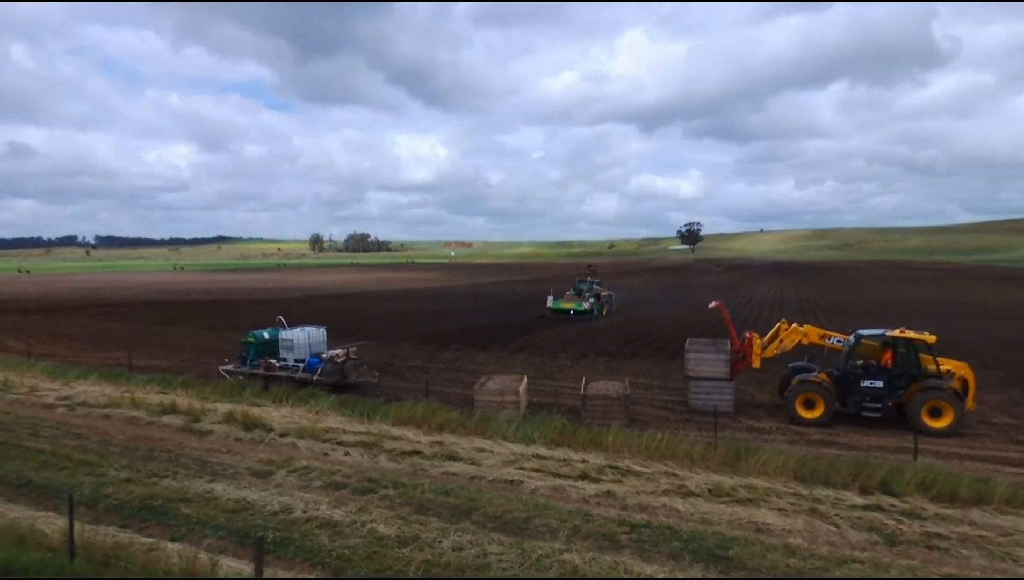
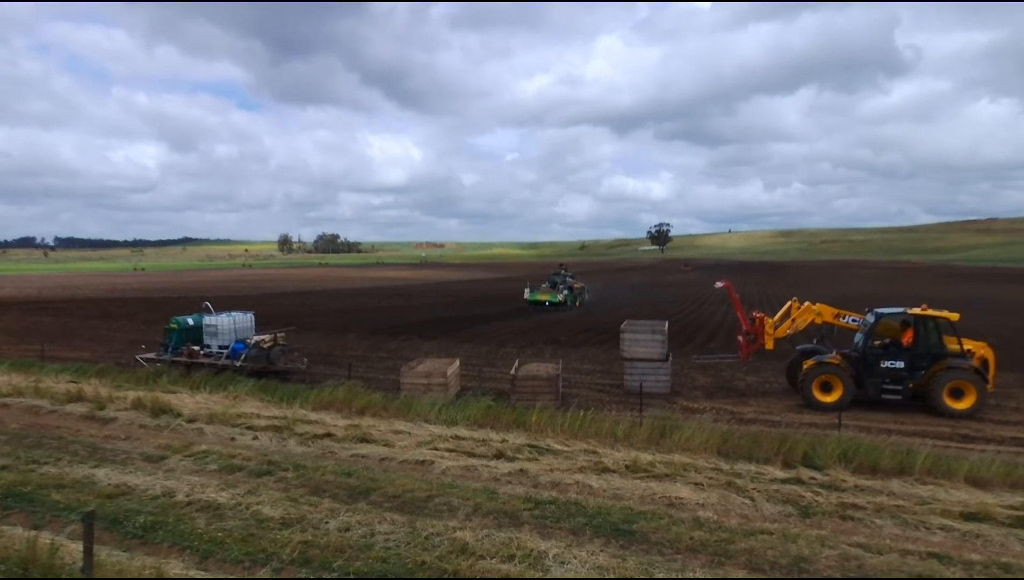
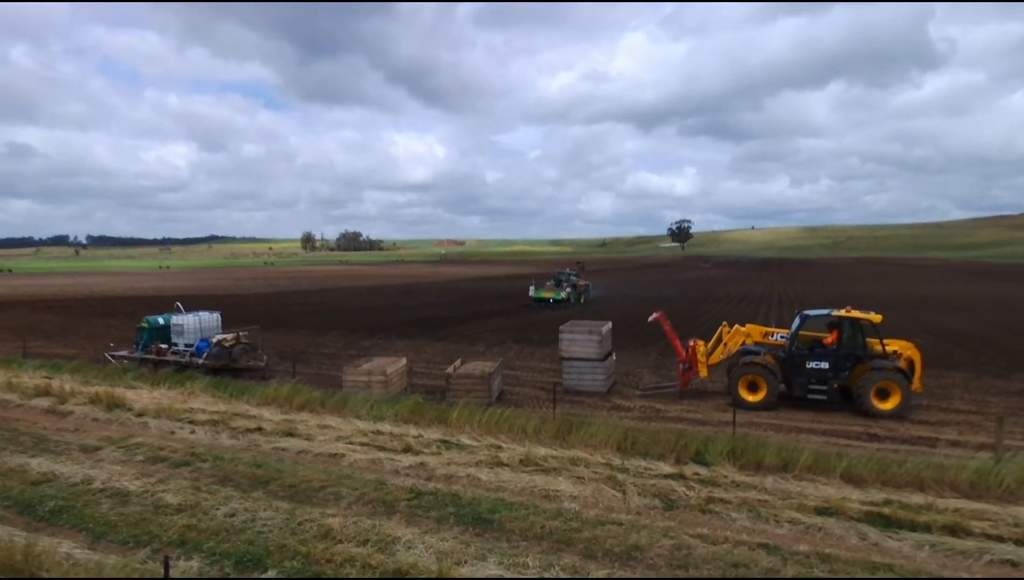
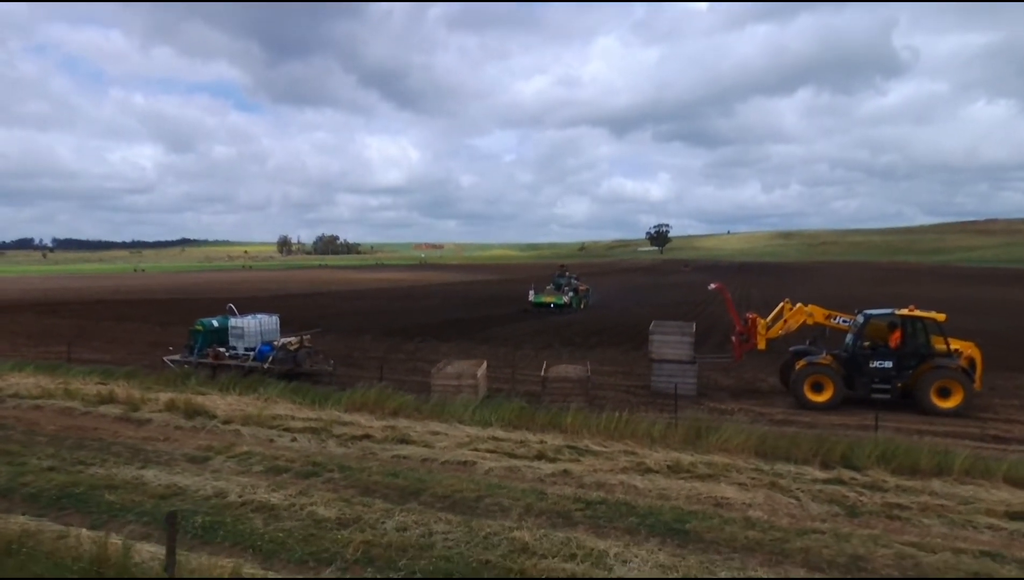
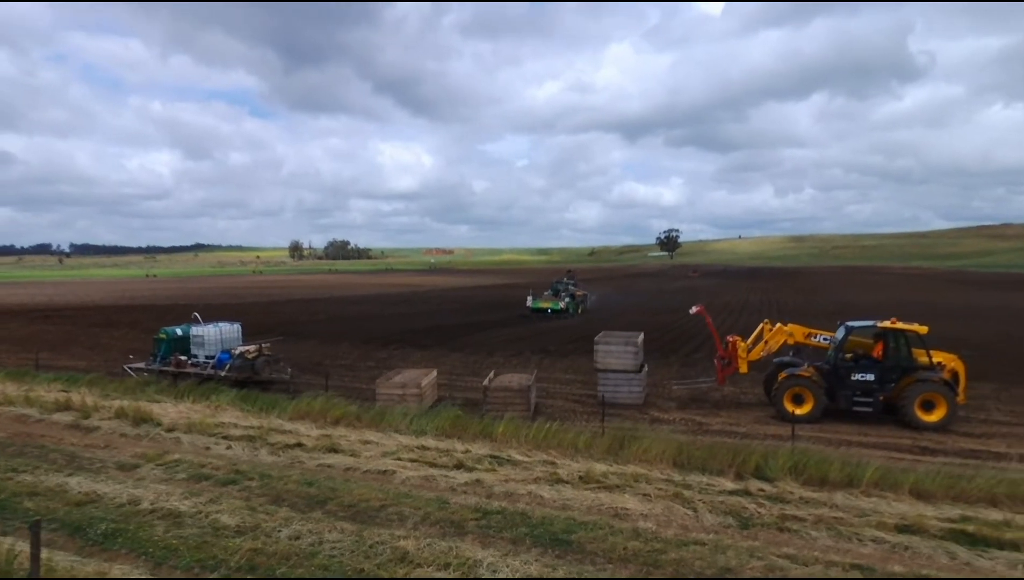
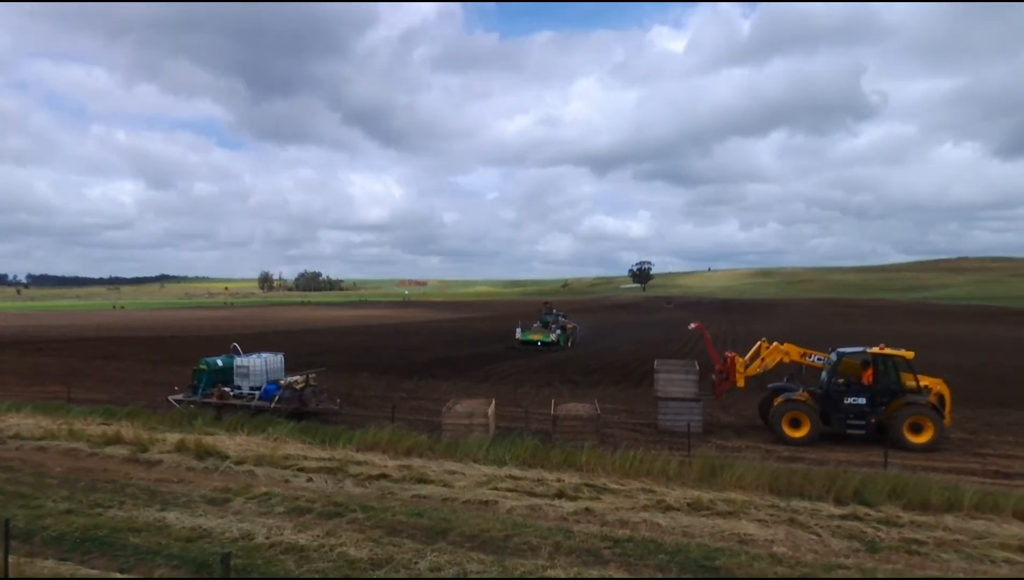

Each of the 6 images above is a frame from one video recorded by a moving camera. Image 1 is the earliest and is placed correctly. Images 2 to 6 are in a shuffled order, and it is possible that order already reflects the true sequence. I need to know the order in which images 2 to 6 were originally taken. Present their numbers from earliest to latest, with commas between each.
6, 4, 2, 5, 3
